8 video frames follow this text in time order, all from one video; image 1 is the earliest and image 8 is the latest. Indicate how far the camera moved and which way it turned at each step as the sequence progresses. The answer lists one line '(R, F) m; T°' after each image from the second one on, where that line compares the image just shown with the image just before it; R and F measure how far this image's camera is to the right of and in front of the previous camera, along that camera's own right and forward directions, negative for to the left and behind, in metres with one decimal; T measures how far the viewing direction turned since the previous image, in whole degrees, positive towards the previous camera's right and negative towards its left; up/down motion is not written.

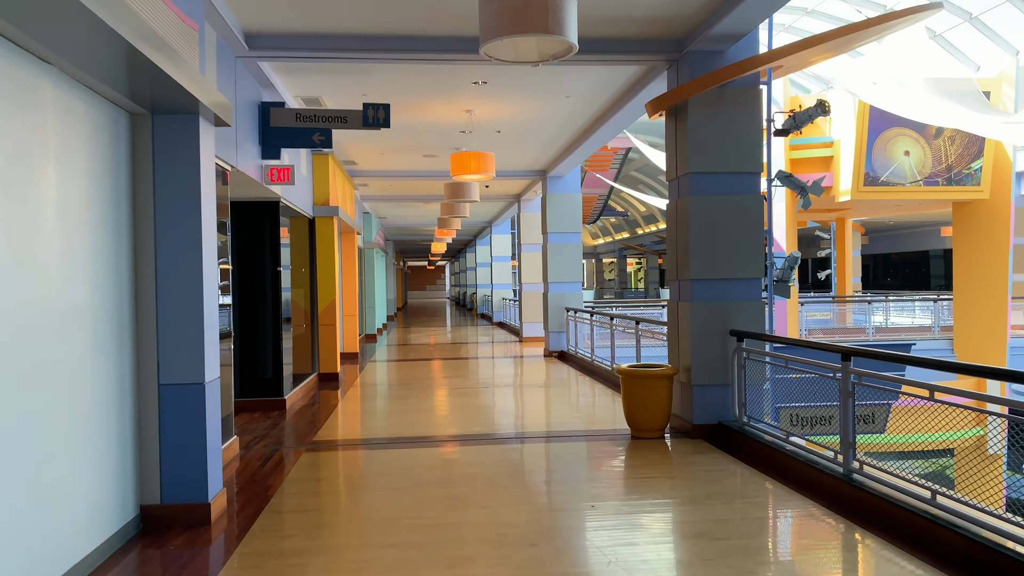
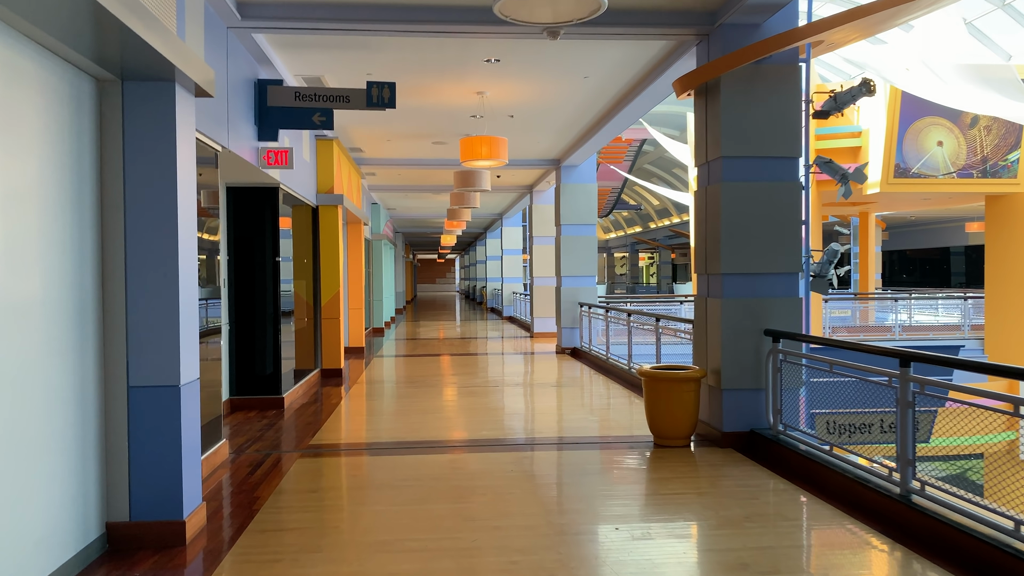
(0.0, +0.5) m; -1°
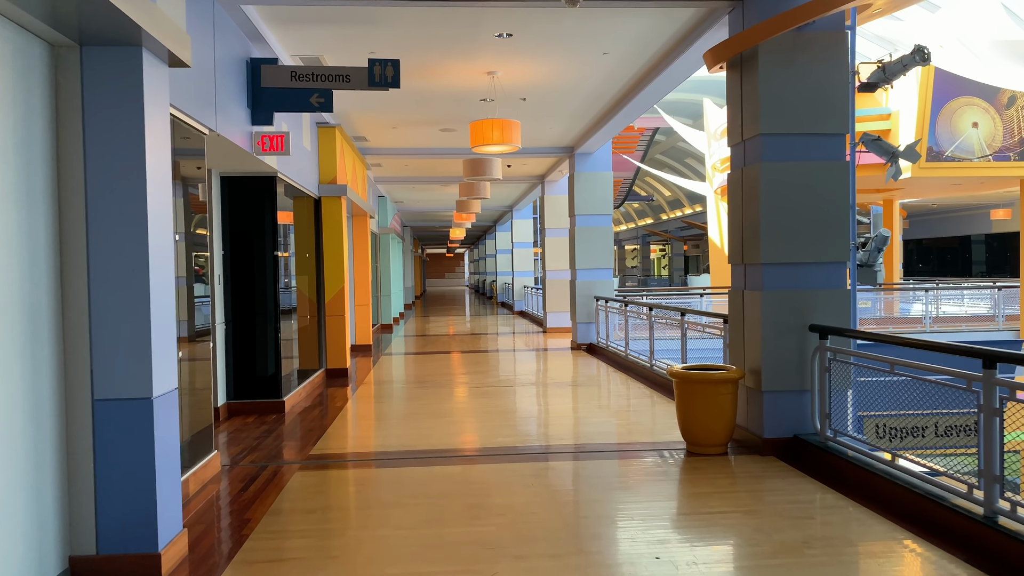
(-0.1, +0.5) m; -1°
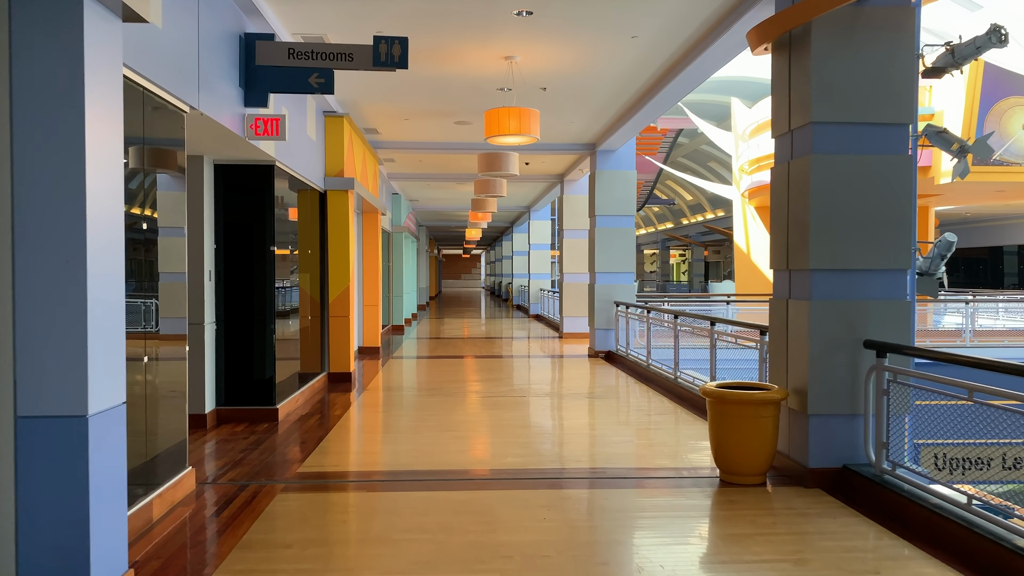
(0.0, +0.5) m; -1°
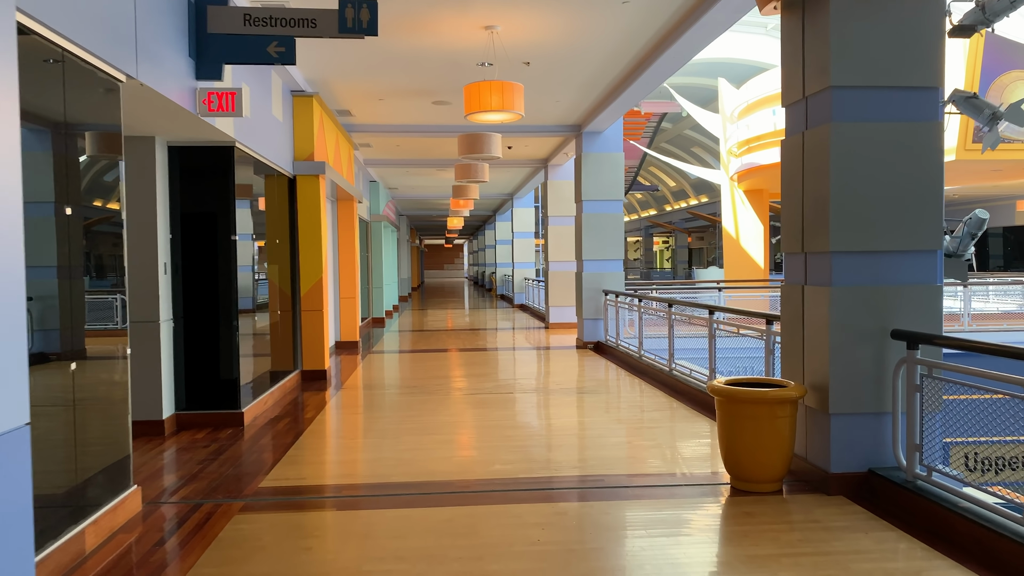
(0.0, +0.5) m; +1°
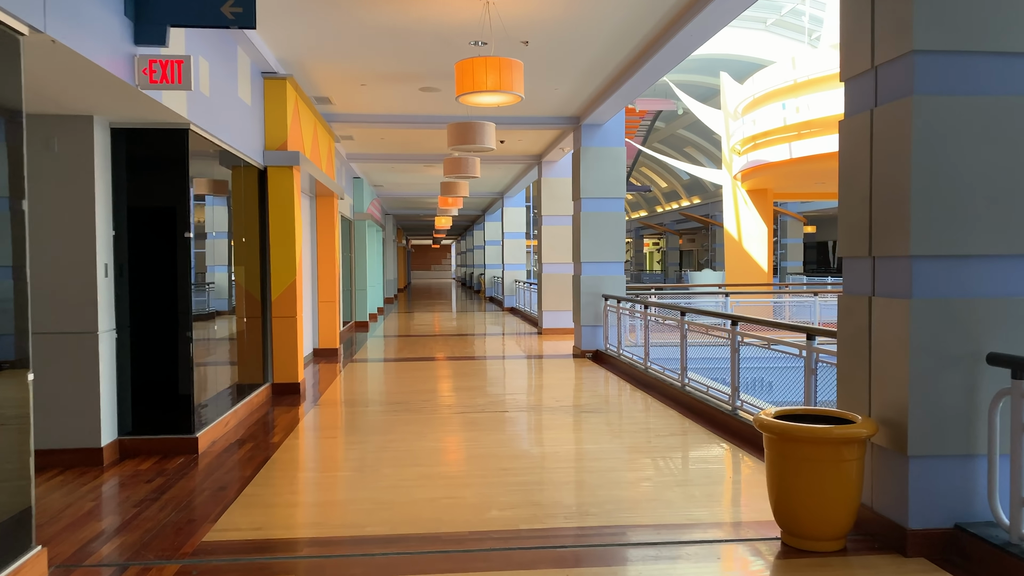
(-0.1, +0.7) m; +1°
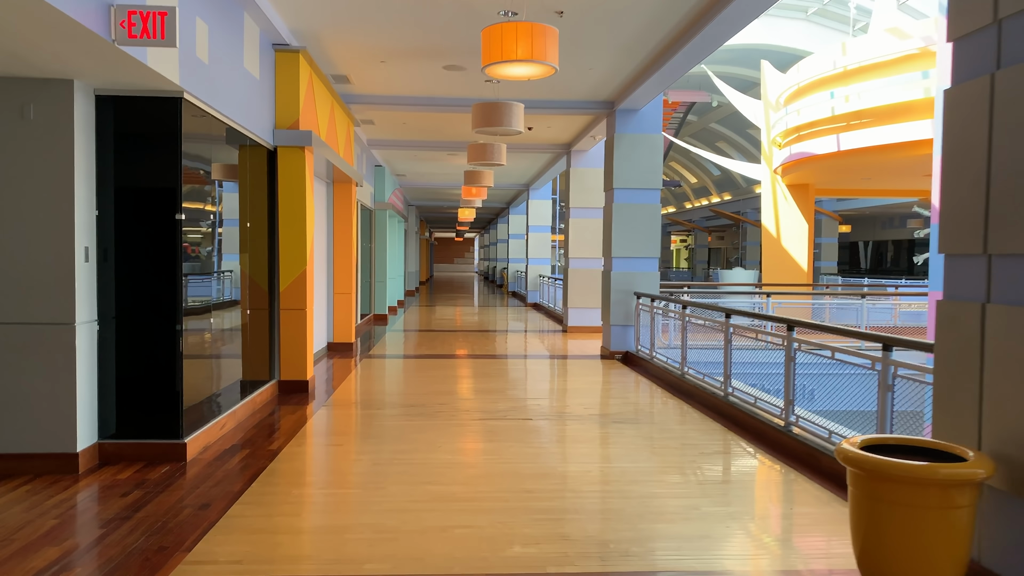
(0.0, +0.6) m; -2°
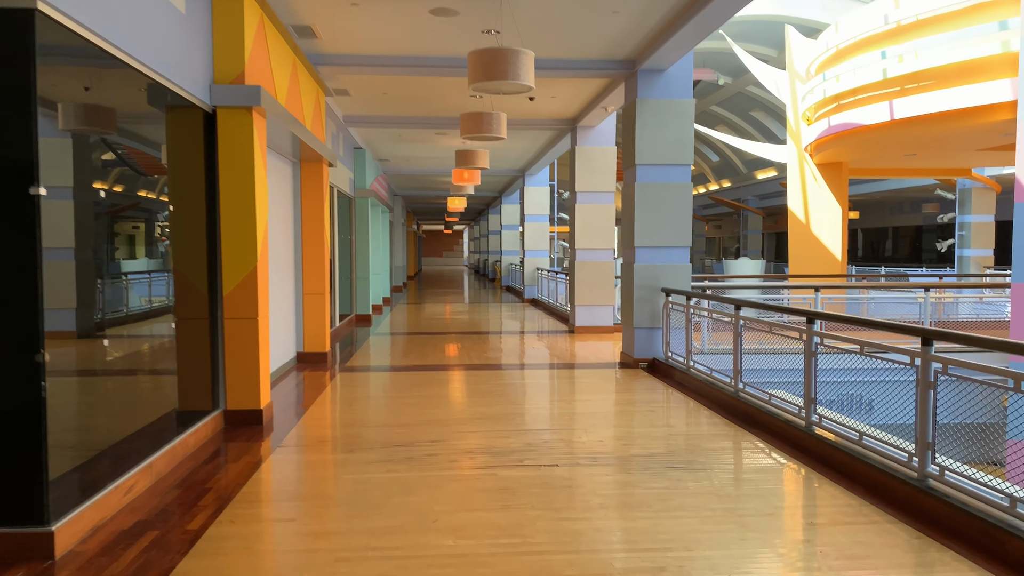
(-0.1, +1.4) m; +1°
